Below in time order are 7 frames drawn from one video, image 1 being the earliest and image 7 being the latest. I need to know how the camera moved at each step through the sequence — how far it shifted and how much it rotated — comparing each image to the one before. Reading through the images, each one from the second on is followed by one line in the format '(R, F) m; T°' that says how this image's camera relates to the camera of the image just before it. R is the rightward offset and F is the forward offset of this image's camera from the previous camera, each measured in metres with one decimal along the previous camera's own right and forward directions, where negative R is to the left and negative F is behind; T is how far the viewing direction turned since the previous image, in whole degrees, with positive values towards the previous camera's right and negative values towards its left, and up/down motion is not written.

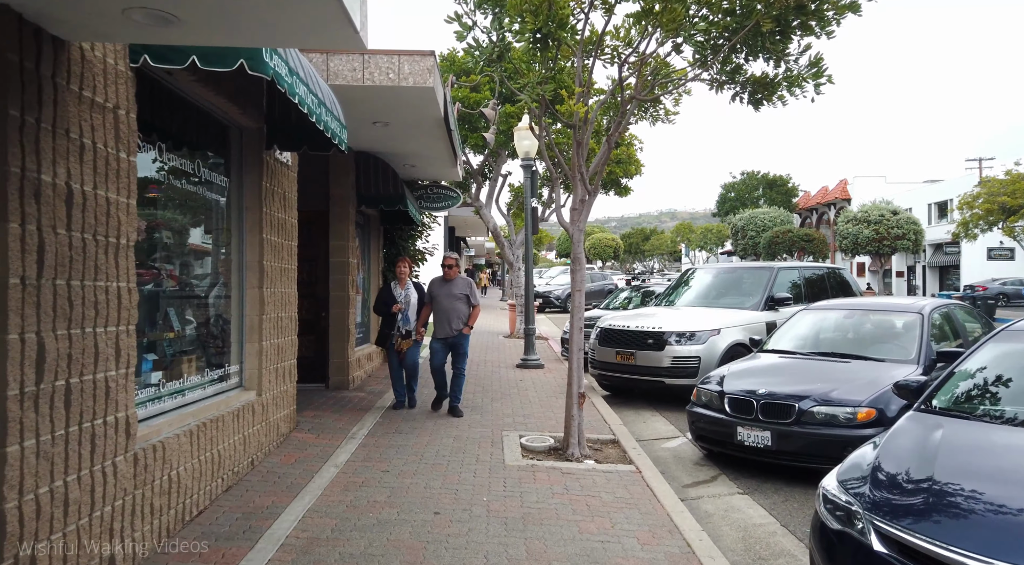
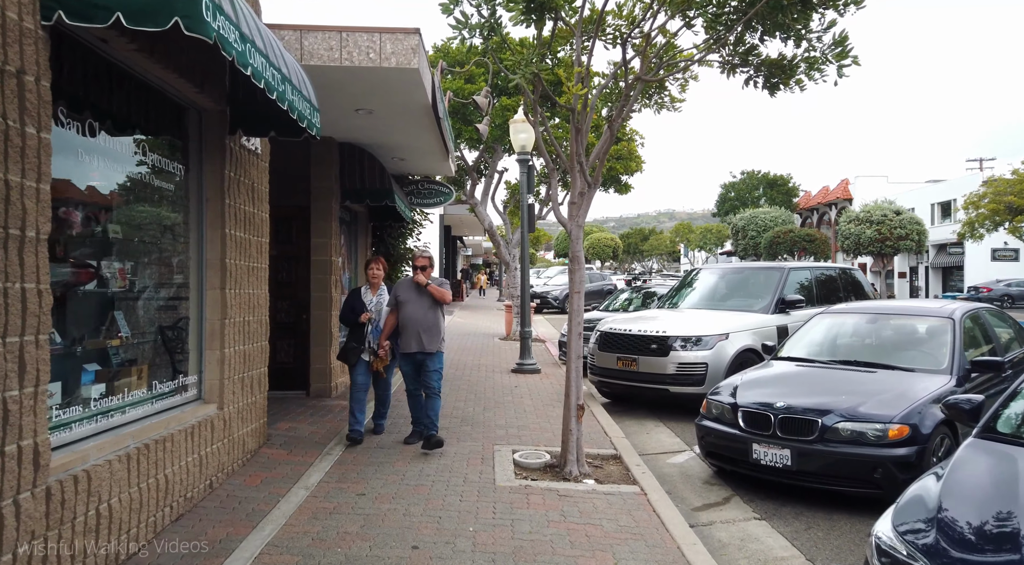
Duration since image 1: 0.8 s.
(+0.1, +0.6) m; 0°
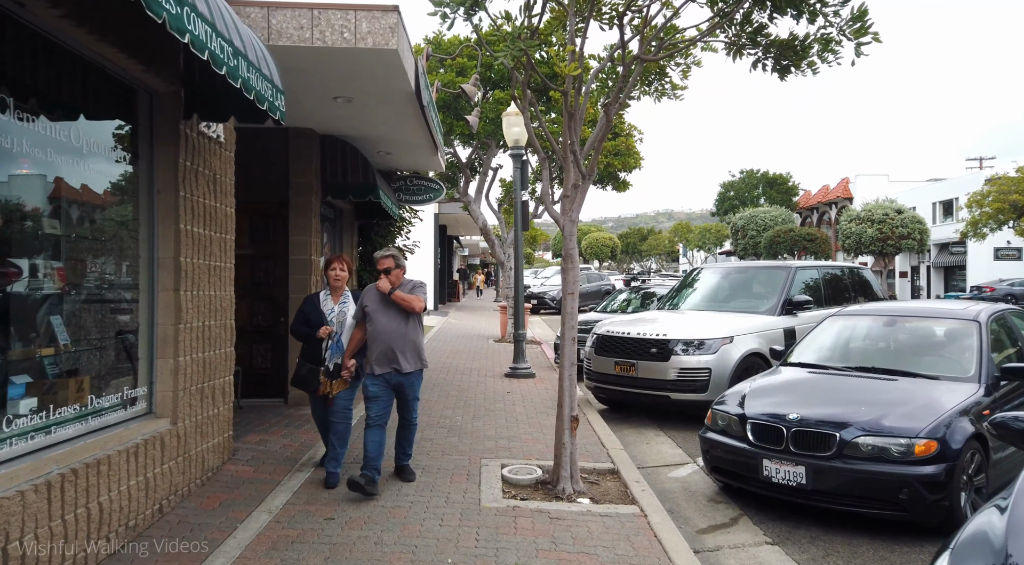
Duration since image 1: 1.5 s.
(+0.1, +0.5) m; 0°
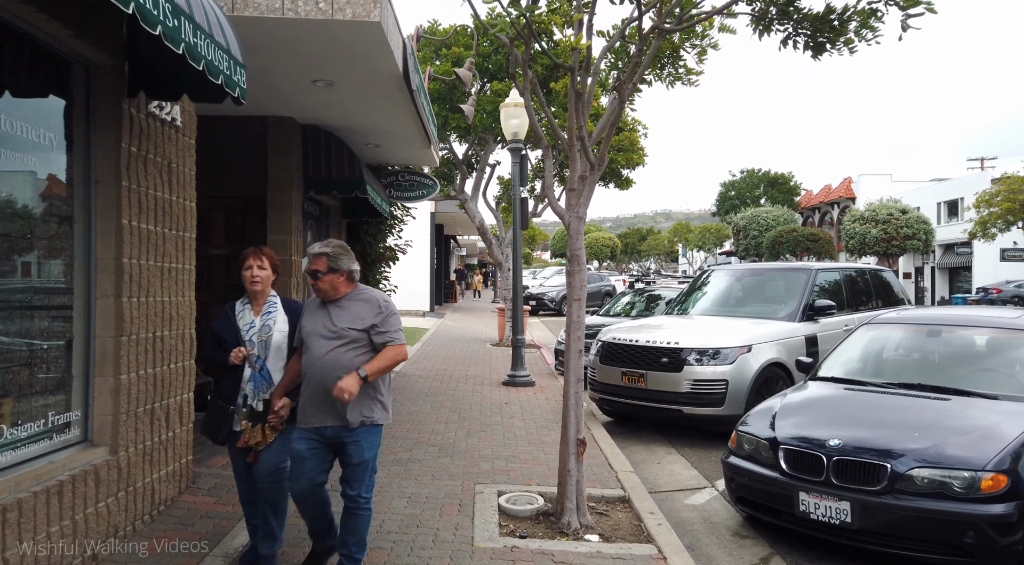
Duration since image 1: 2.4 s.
(0.0, +0.6) m; 0°
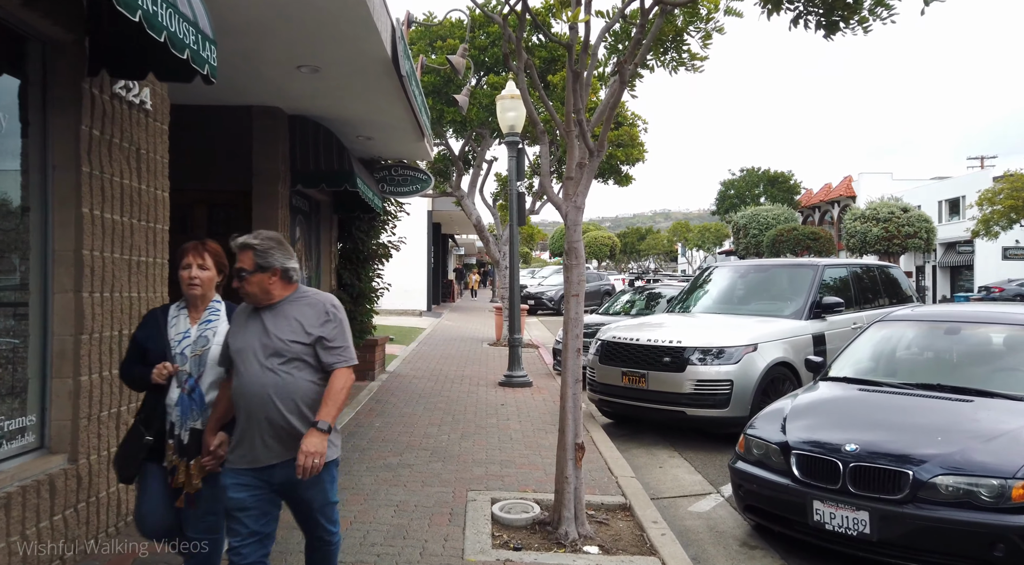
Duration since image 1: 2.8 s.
(0.0, +0.3) m; 0°
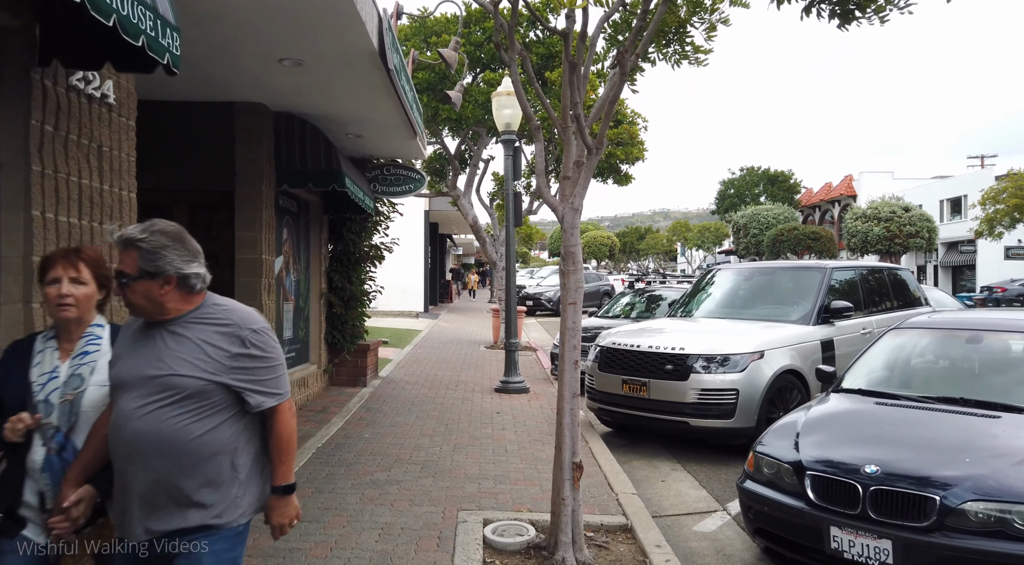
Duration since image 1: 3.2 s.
(0.0, +0.3) m; 0°
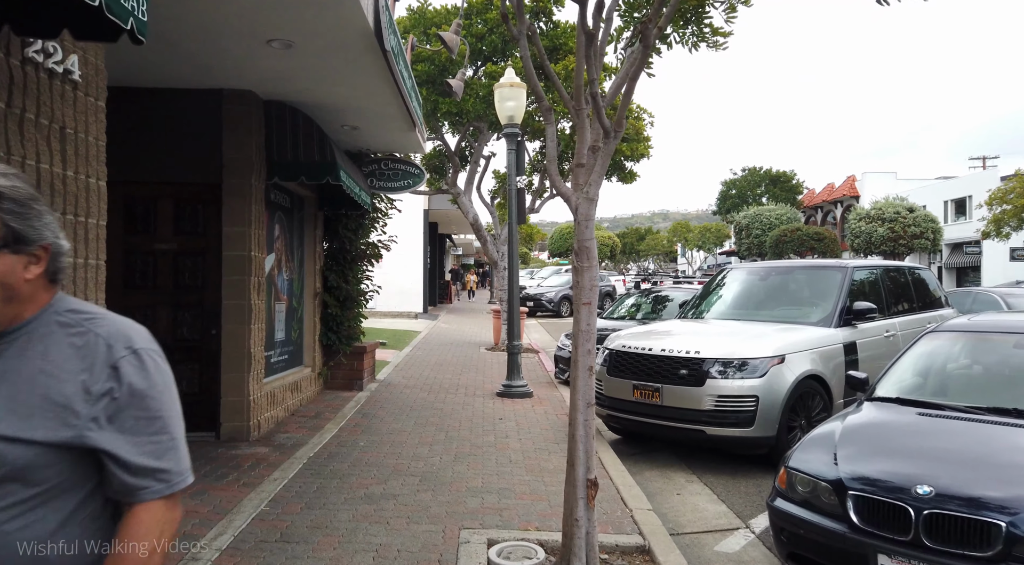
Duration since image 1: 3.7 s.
(-0.1, +0.4) m; 0°
